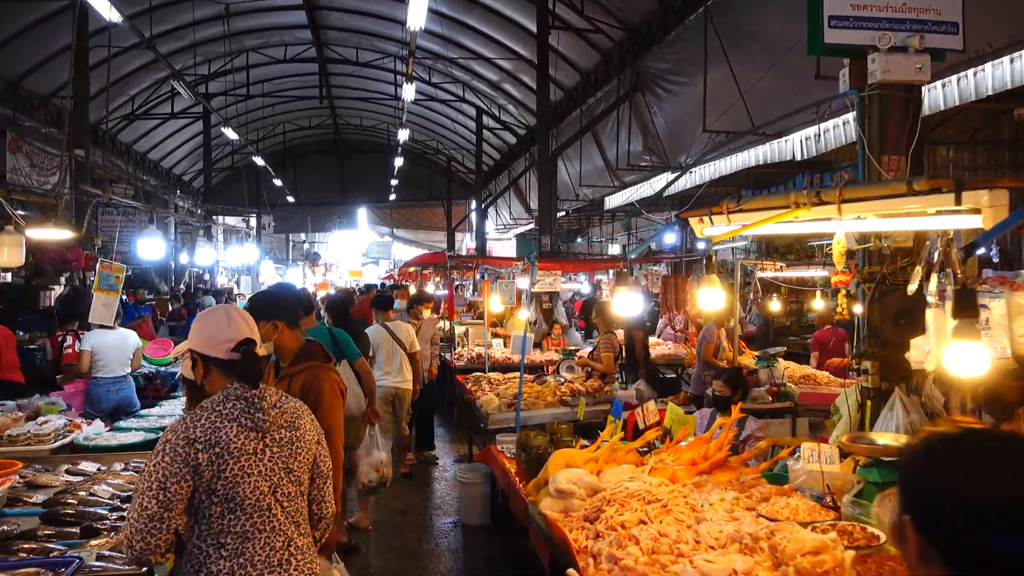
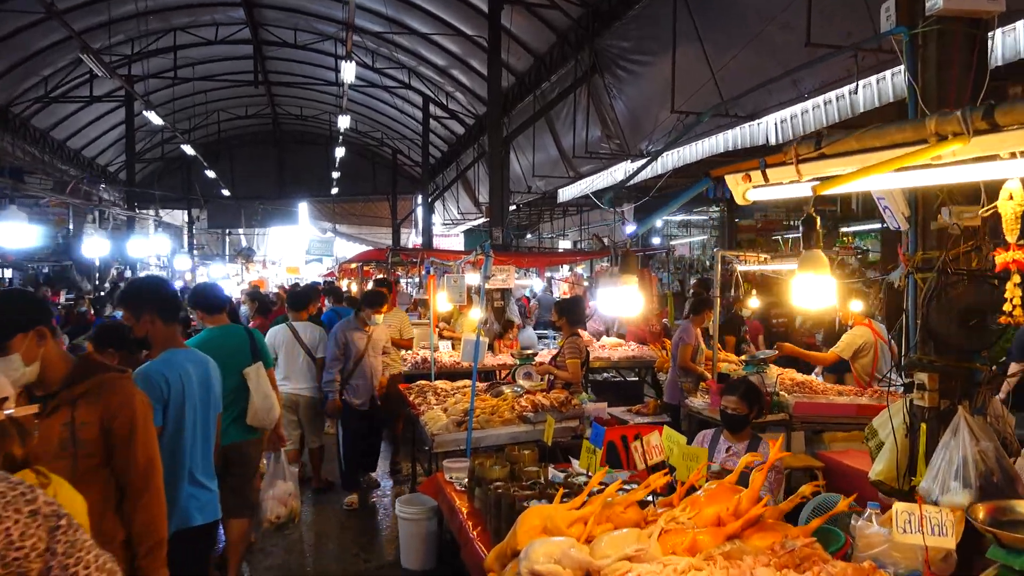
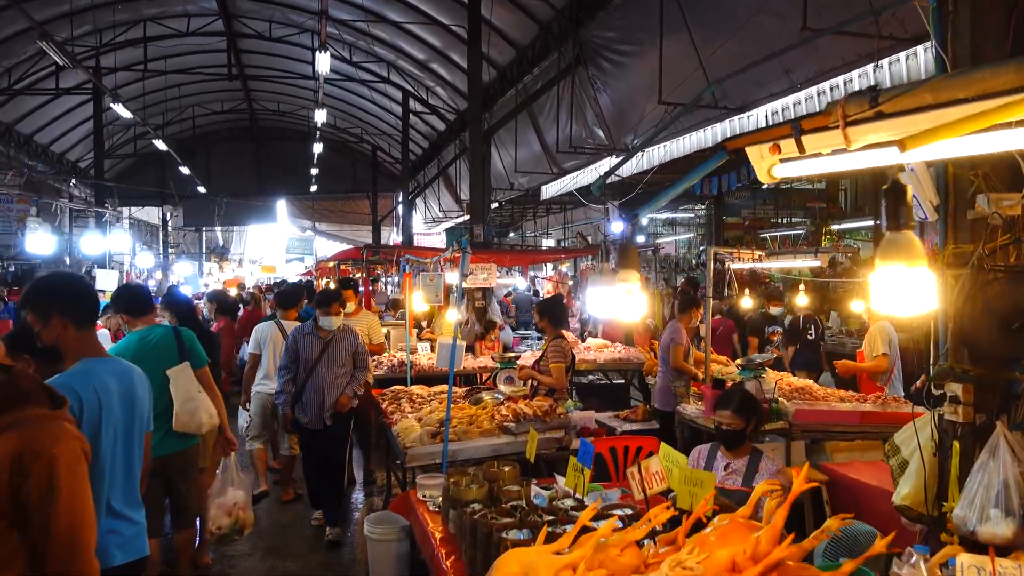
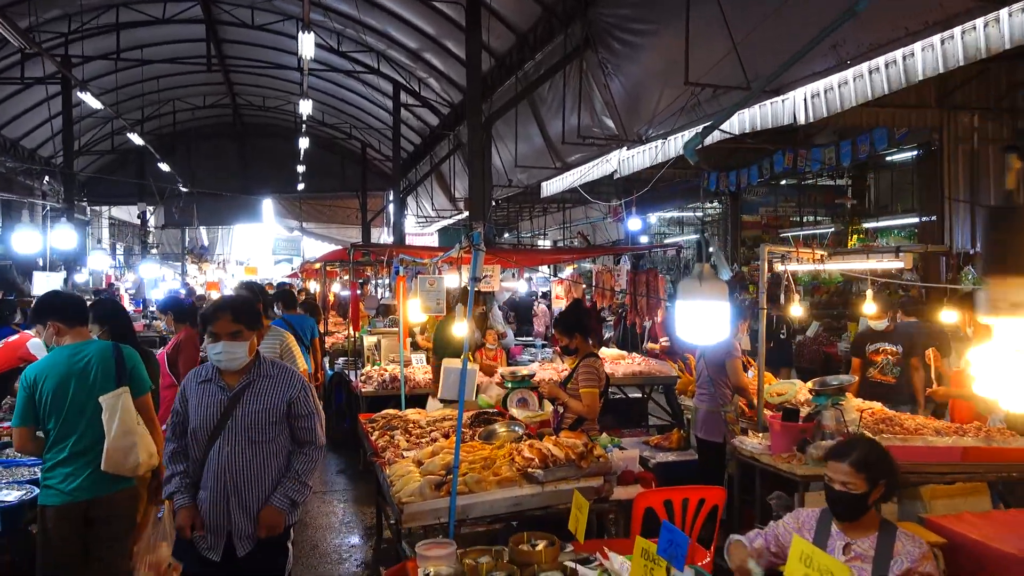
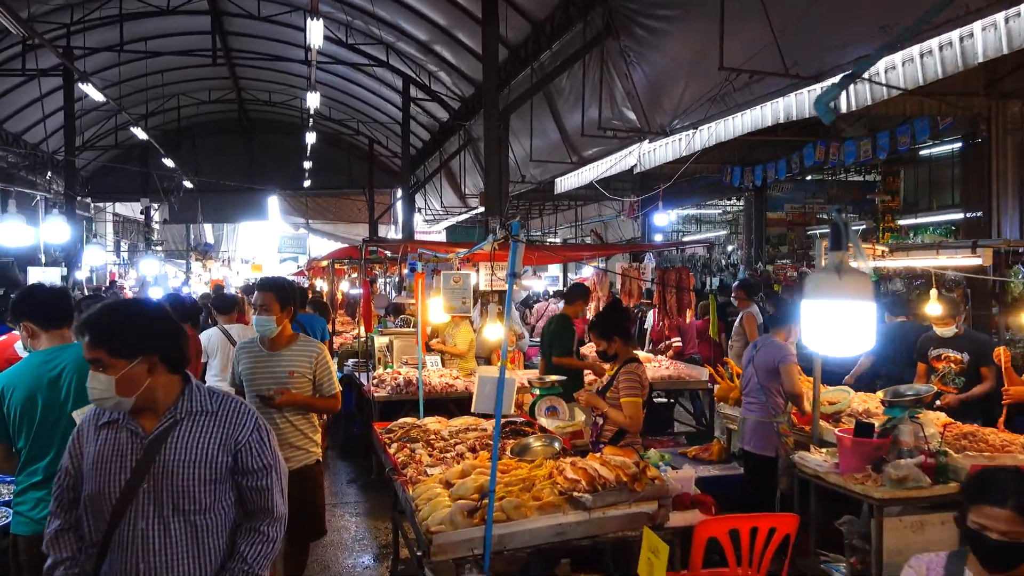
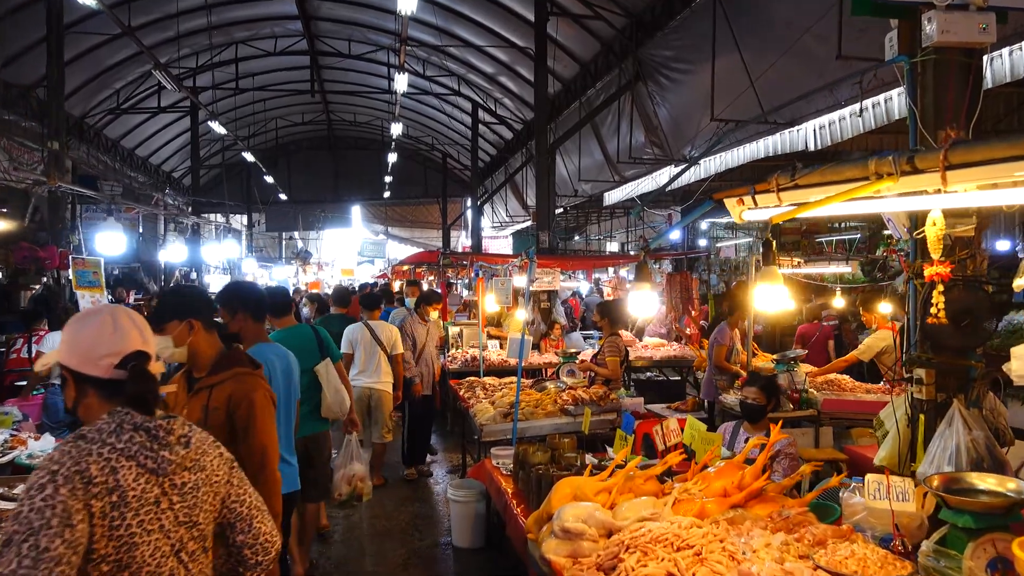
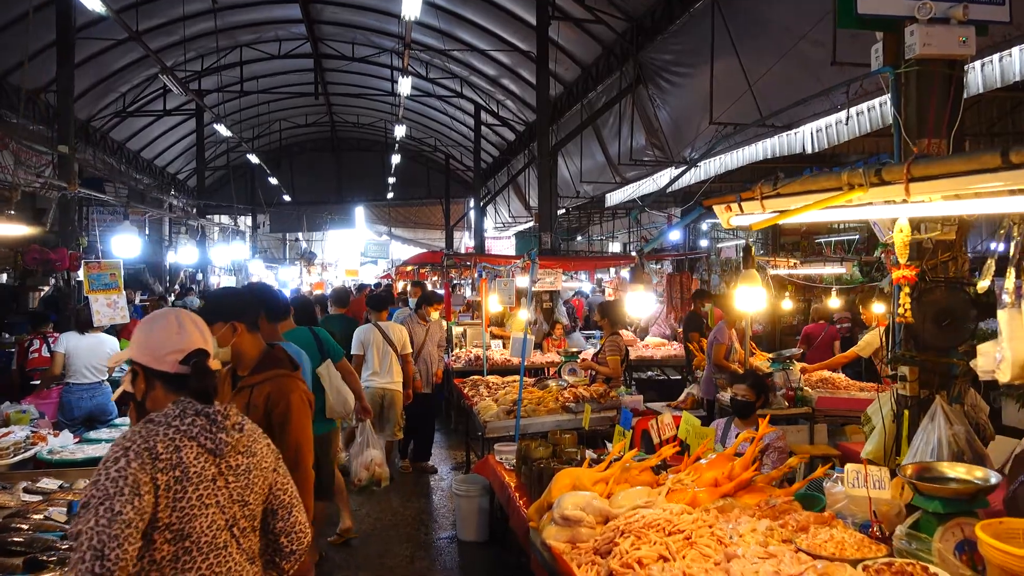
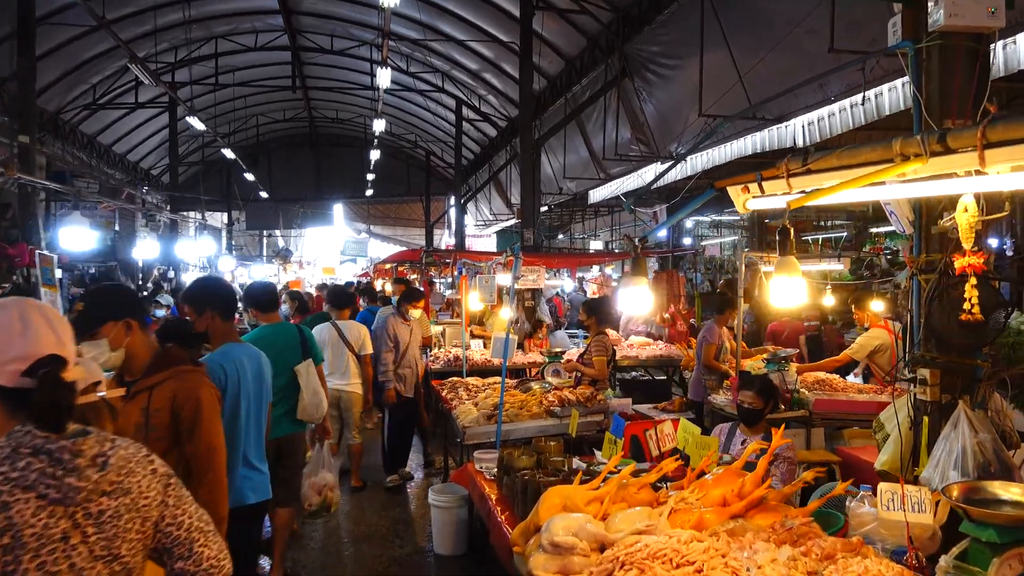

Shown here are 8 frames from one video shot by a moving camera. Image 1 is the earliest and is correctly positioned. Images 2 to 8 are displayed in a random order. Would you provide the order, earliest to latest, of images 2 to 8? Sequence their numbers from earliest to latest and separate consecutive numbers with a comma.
7, 6, 8, 2, 3, 4, 5
